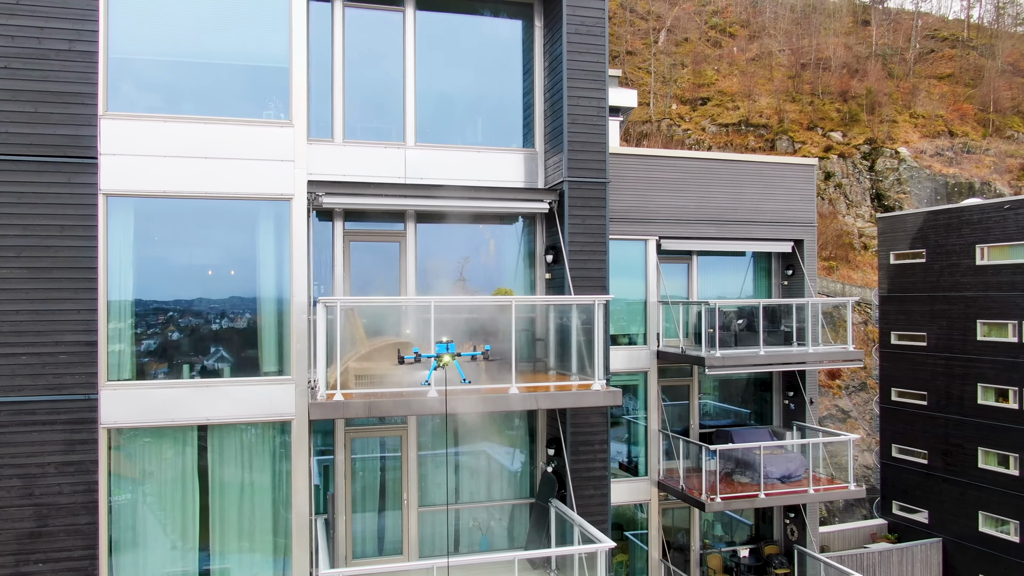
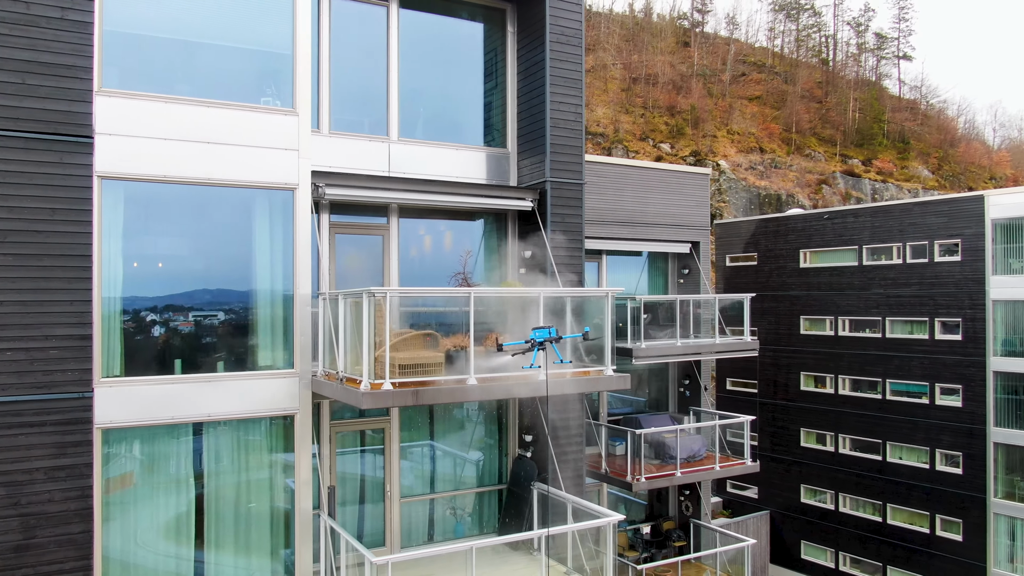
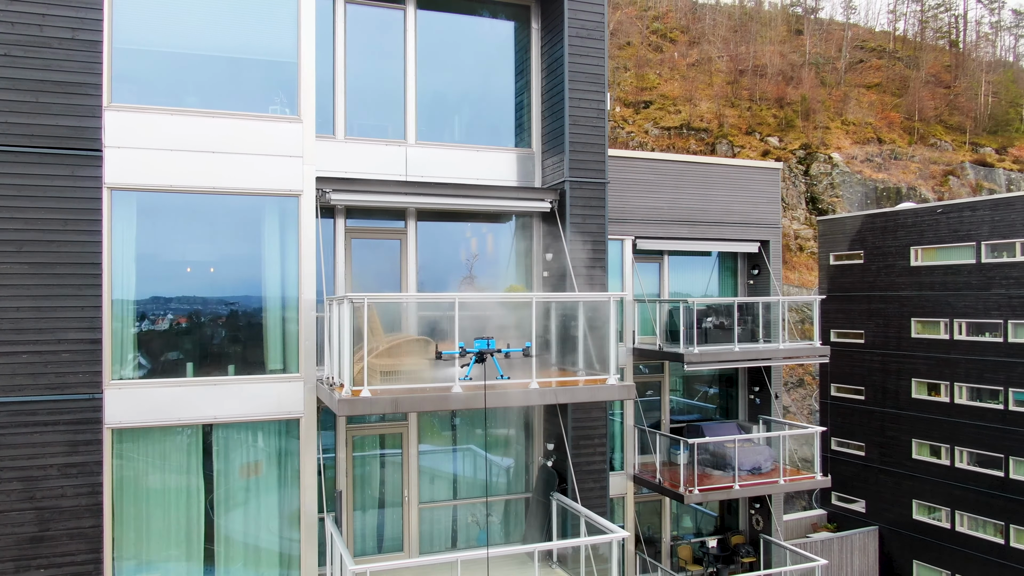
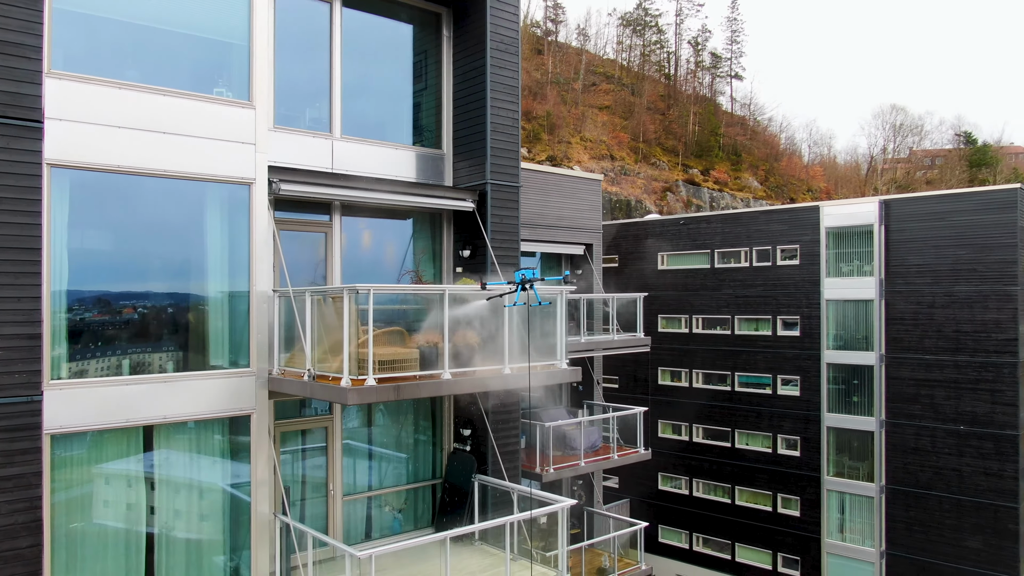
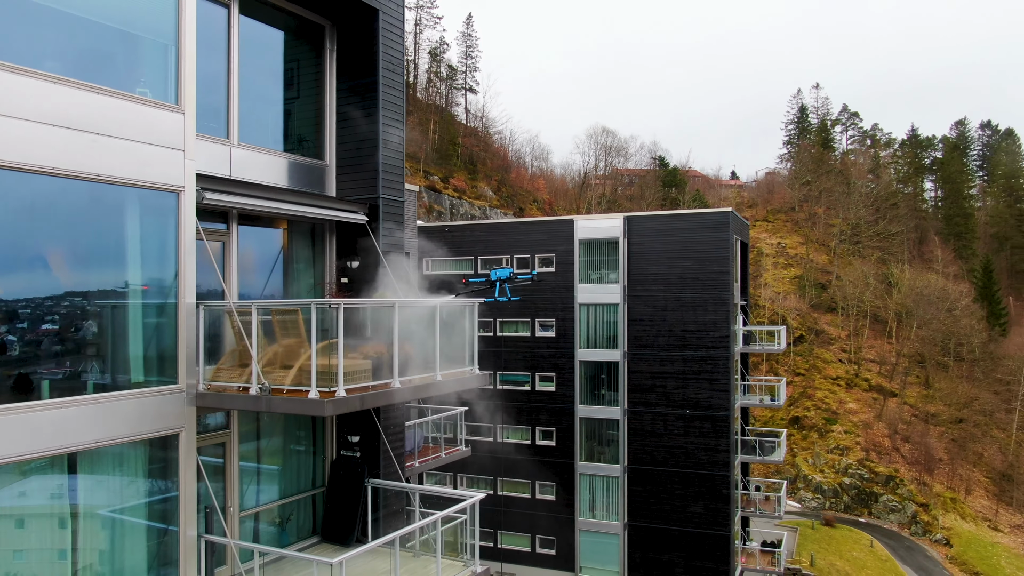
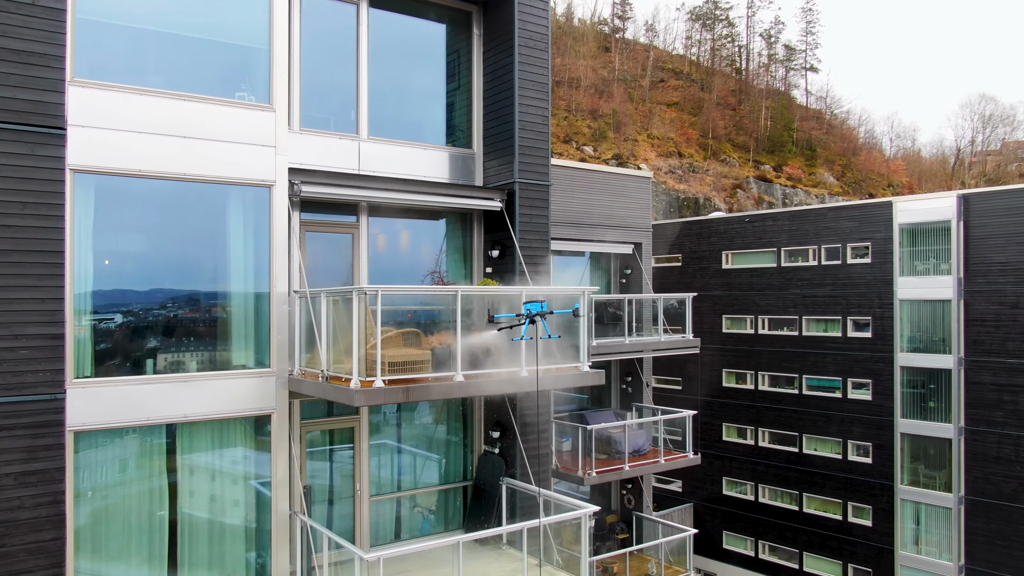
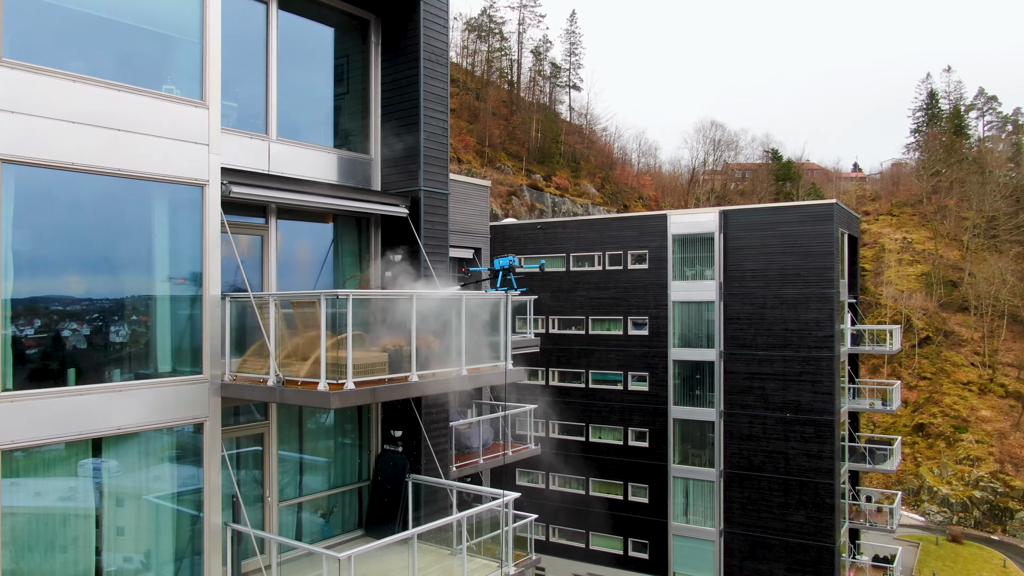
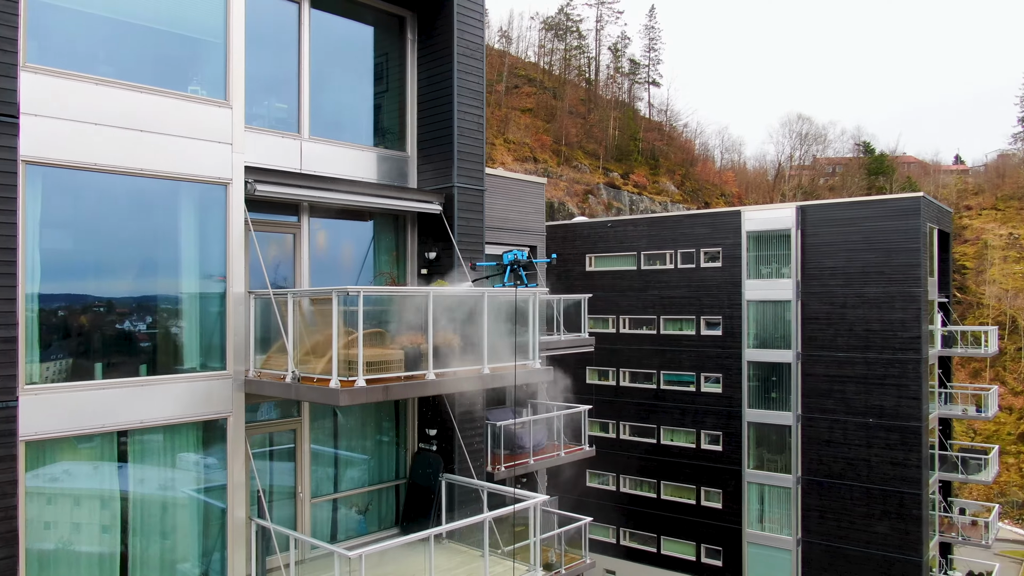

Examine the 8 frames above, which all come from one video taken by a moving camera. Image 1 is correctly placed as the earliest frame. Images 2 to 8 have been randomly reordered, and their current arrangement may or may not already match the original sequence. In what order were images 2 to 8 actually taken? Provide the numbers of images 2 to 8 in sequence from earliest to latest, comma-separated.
3, 2, 6, 4, 8, 7, 5
